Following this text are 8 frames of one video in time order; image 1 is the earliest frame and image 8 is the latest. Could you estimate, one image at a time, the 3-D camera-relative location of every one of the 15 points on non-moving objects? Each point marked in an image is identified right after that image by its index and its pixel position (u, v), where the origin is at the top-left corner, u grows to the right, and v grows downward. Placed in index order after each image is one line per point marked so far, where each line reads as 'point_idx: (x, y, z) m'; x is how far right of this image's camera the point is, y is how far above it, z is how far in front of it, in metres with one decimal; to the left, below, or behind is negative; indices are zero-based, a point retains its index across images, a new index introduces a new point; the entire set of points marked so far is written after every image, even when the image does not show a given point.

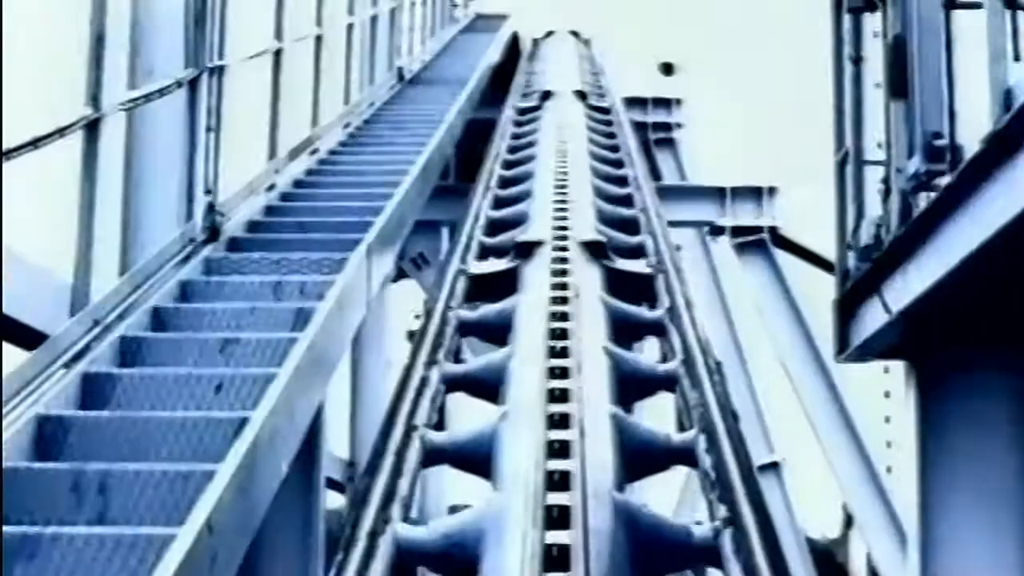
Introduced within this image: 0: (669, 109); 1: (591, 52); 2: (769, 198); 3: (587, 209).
0: (+0.8, +1.0, +11.2) m
1: (+0.5, +1.5, +13.5) m
2: (+1.1, +0.3, +8.7) m
3: (+0.2, +0.2, +5.3) m
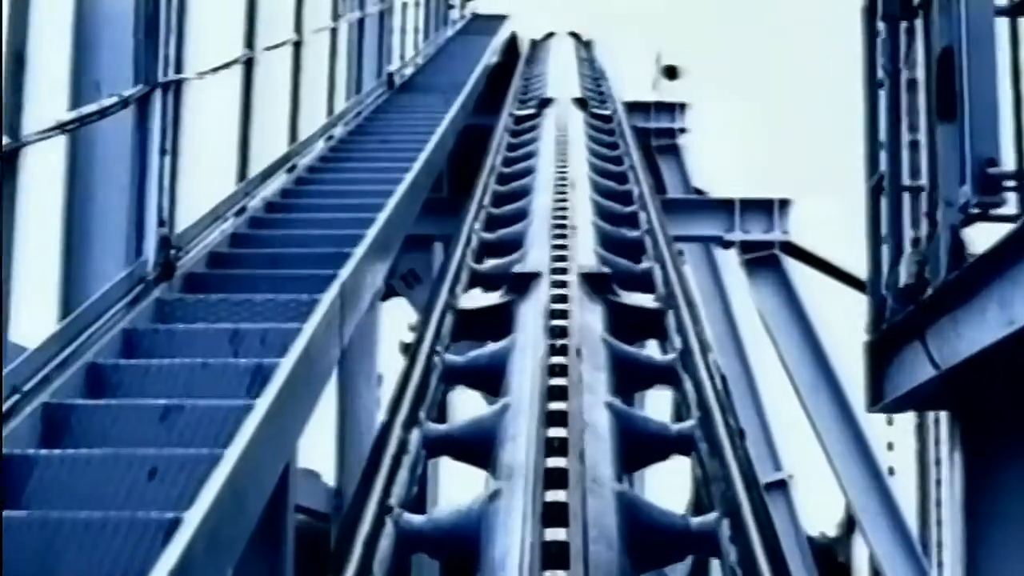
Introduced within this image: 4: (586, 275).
0: (+0.8, +0.9, +10.8) m
1: (+0.5, +1.5, +13.1) m
2: (+1.1, +0.3, +8.3) m
3: (+0.2, +0.1, +4.9) m
4: (+0.1, 0.0, +4.1) m
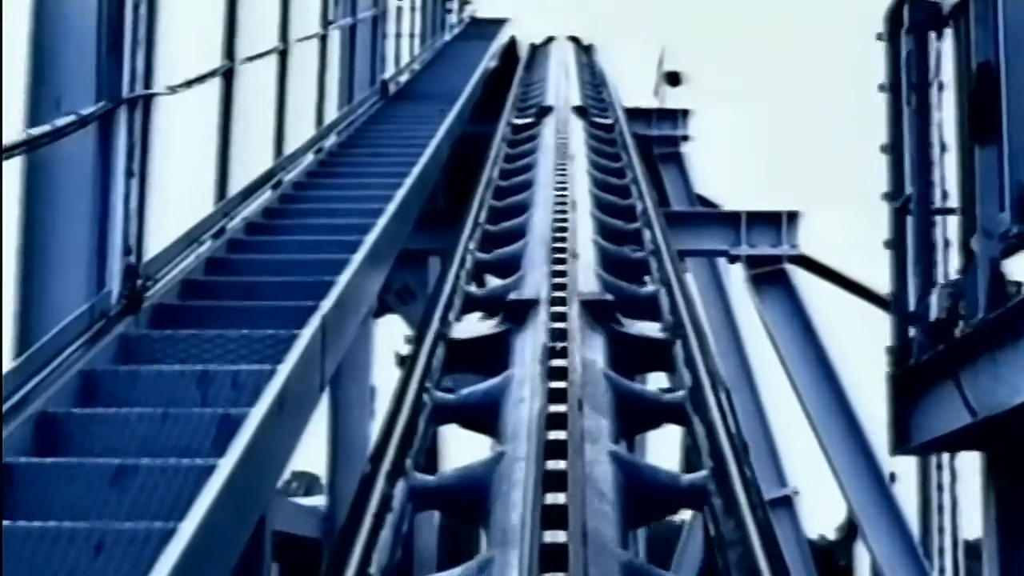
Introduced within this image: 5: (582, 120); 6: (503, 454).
0: (+0.8, +0.8, +10.6) m
1: (+0.5, +1.4, +12.9) m
2: (+1.1, +0.2, +8.0) m
3: (+0.2, +0.1, +4.6) m
4: (+0.1, 0.0, +3.9) m
5: (+0.3, +0.6, +8.0) m
6: (0.0, -0.3, +3.1) m
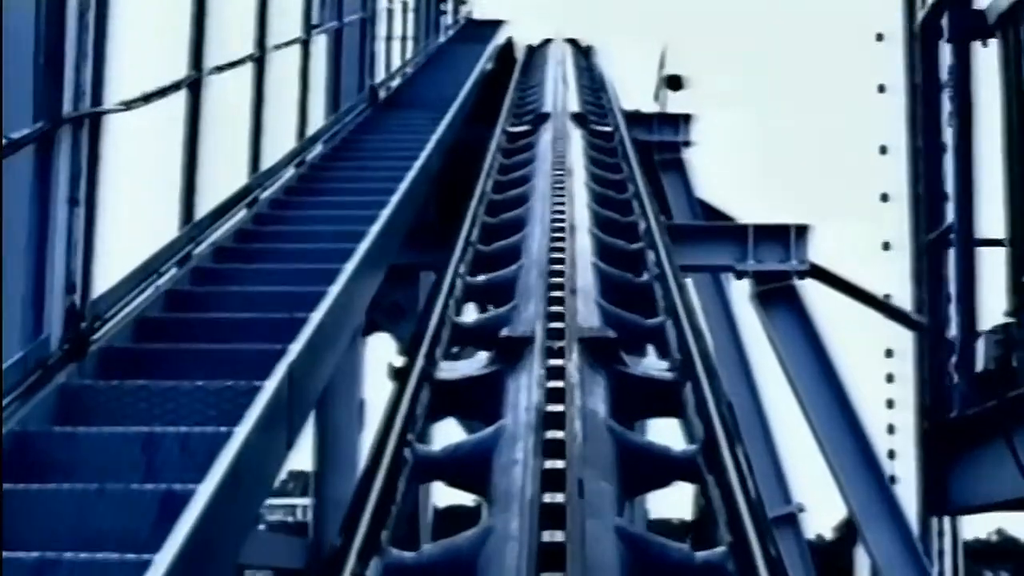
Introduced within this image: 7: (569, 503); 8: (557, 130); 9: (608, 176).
0: (+0.8, +0.8, +10.3) m
1: (+0.5, +1.4, +12.5) m
2: (+1.0, +0.2, +7.7) m
3: (+0.2, 0.0, +4.3) m
4: (+0.1, -0.1, +3.5) m
5: (+0.3, +0.6, +7.6) m
6: (0.0, -0.3, +2.8) m
7: (+0.1, -0.3, +2.9) m
8: (+0.2, +0.6, +7.4) m
9: (+0.3, +0.4, +6.5) m
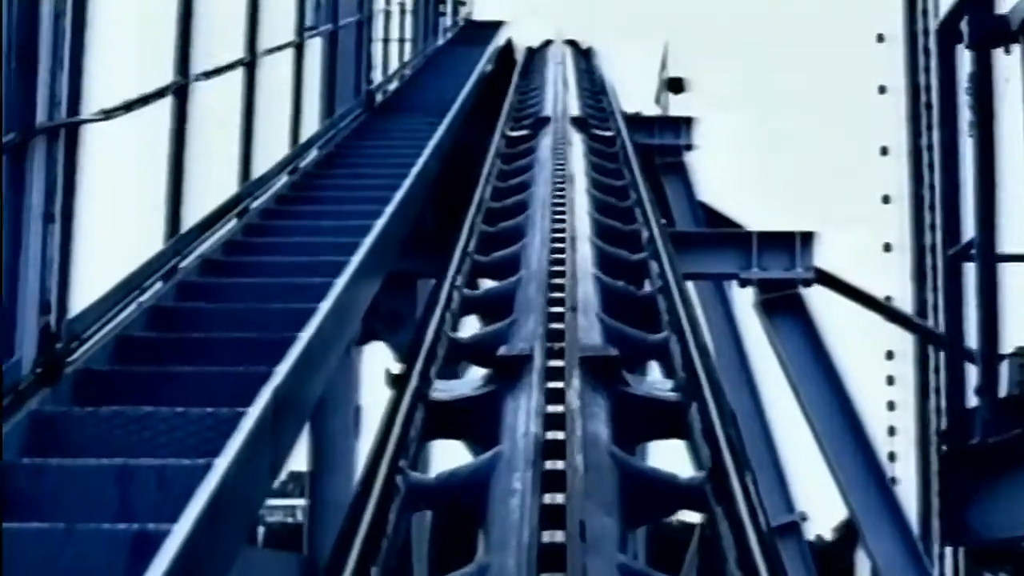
0: (+0.8, +0.8, +10.1) m
1: (+0.5, +1.3, +12.4) m
2: (+1.0, +0.1, +7.6) m
3: (+0.2, 0.0, +4.2) m
4: (+0.1, -0.1, +3.4) m
5: (+0.3, +0.6, +7.5) m
6: (0.0, -0.3, +2.6) m
7: (+0.1, -0.3, +2.8) m
8: (+0.2, +0.5, +7.3) m
9: (+0.3, +0.3, +6.4) m
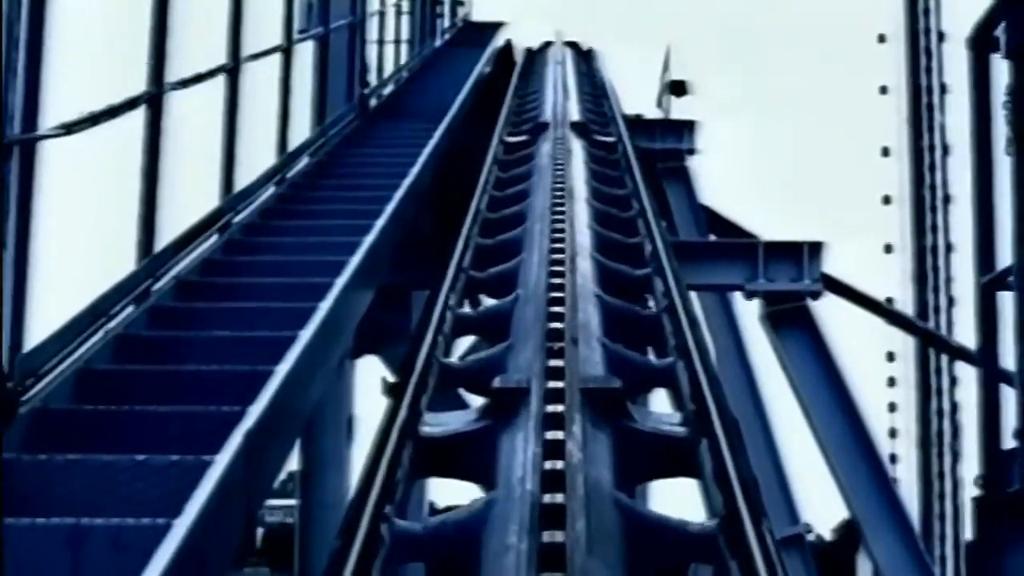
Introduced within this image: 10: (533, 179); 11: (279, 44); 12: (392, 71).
0: (+0.8, +0.7, +9.9) m
1: (+0.5, +1.3, +12.2) m
2: (+1.0, +0.1, +7.3) m
3: (+0.2, -0.1, +4.0) m
4: (+0.1, -0.2, +3.2) m
5: (+0.2, +0.5, +7.3) m
6: (0.0, -0.4, +2.4) m
7: (+0.1, -0.4, +2.6) m
8: (+0.2, +0.5, +7.1) m
9: (+0.3, +0.3, +6.2) m
10: (+0.1, +0.3, +6.1) m
11: (-0.7, +0.8, +6.5) m
12: (-0.5, +0.9, +9.1) m
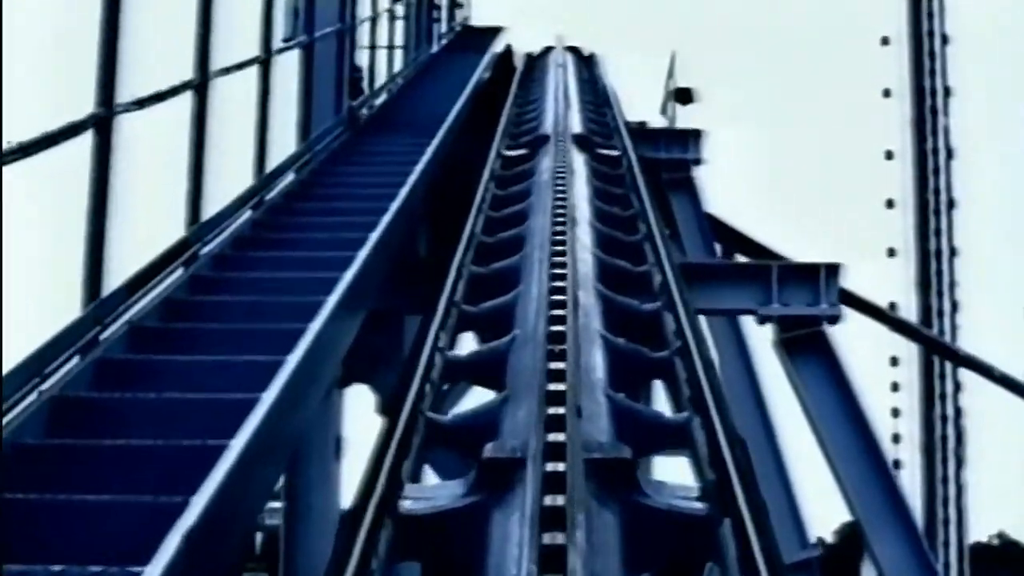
0: (+0.8, +0.7, +9.5) m
1: (+0.5, +1.2, +11.8) m
2: (+1.0, 0.0, +7.0) m
3: (+0.1, -0.1, +3.6) m
4: (+0.1, -0.2, +2.8) m
5: (+0.2, +0.5, +6.9) m
6: (0.0, -0.4, +2.1) m
7: (+0.1, -0.4, +2.2) m
8: (+0.2, +0.4, +6.7) m
9: (+0.3, +0.2, +5.8) m
10: (+0.1, +0.2, +5.7) m
11: (-0.7, +0.7, +6.1) m
12: (-0.5, +0.9, +8.7) m
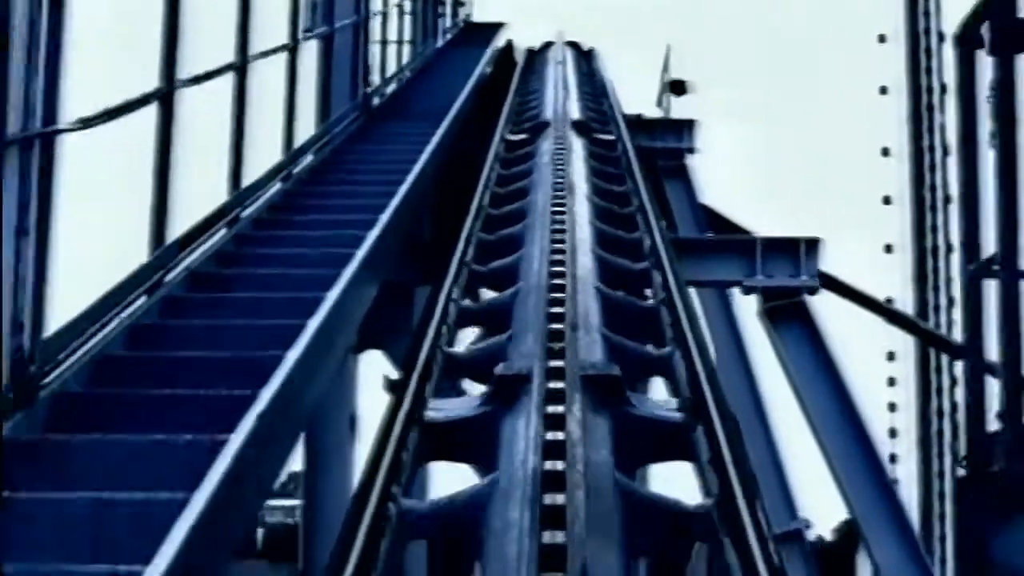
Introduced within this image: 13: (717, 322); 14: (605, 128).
0: (+0.8, +0.7, +10.0) m
1: (+0.5, +1.3, +12.3) m
2: (+1.0, +0.1, +7.4) m
3: (+0.2, 0.0, +4.1) m
4: (+0.1, -0.1, +3.3) m
5: (+0.3, +0.5, +7.4) m
6: (0.0, -0.4, +2.5) m
7: (+0.1, -0.3, +2.7) m
8: (+0.2, +0.5, +7.1) m
9: (+0.3, +0.3, +6.3) m
10: (+0.1, +0.3, +6.2) m
11: (-0.7, +0.8, +6.6) m
12: (-0.5, +0.9, +9.2) m
13: (+0.9, -0.2, +8.9) m
14: (+0.4, +0.7, +8.5) m
